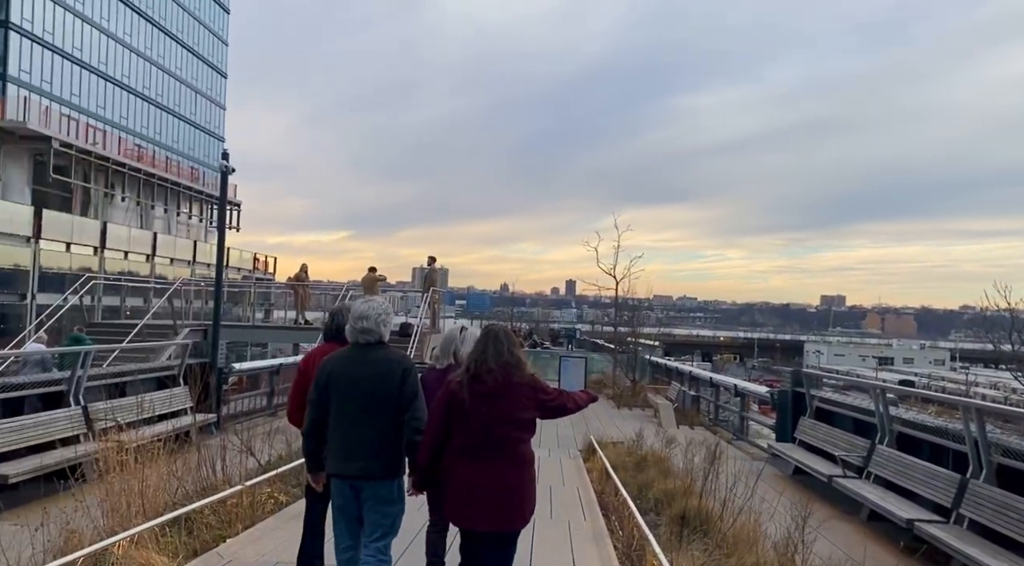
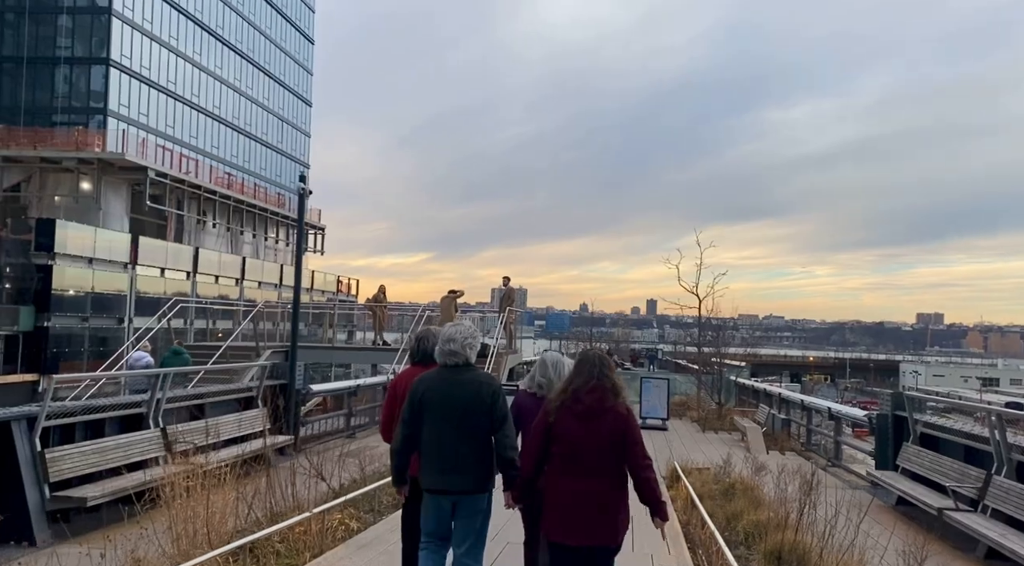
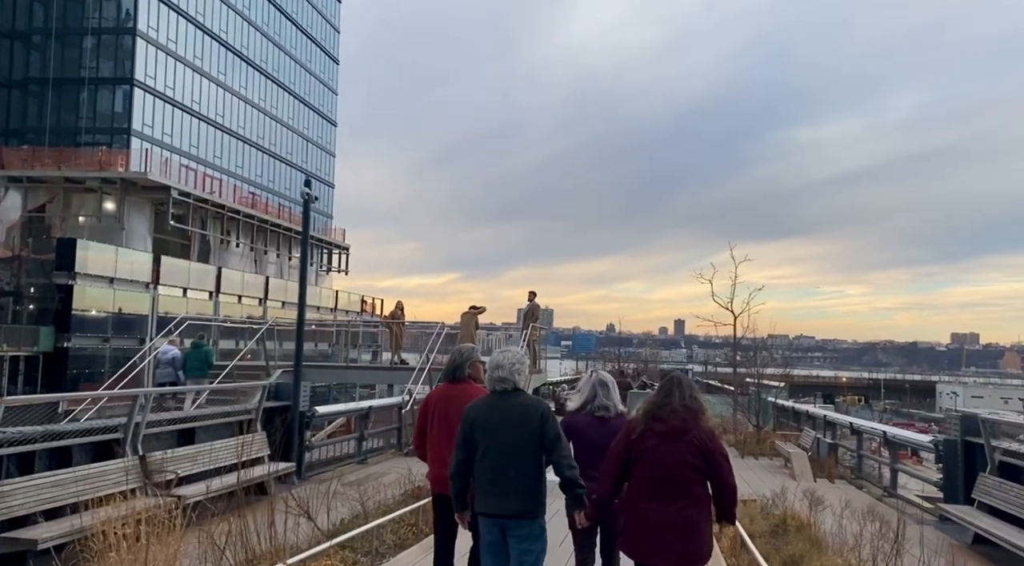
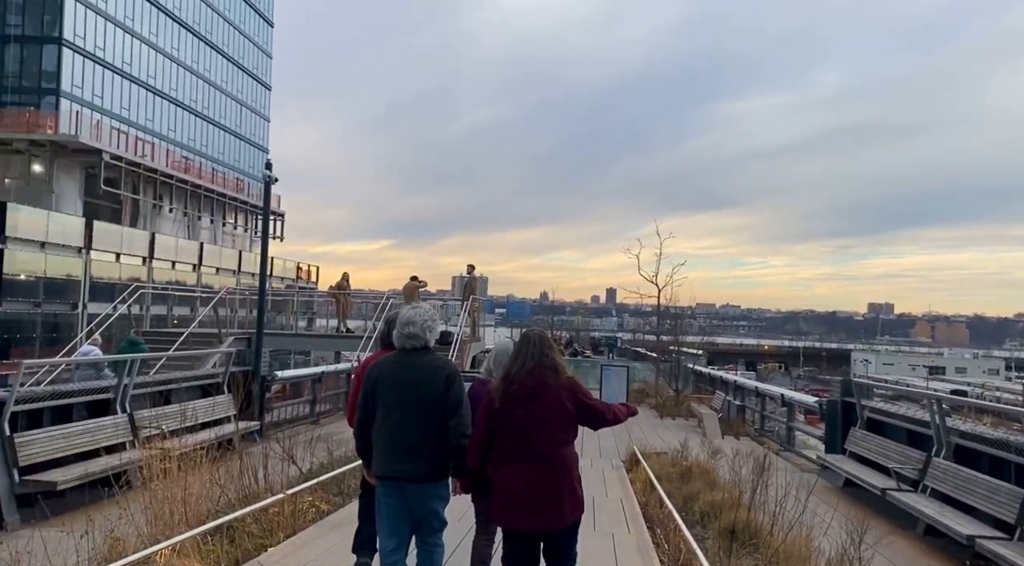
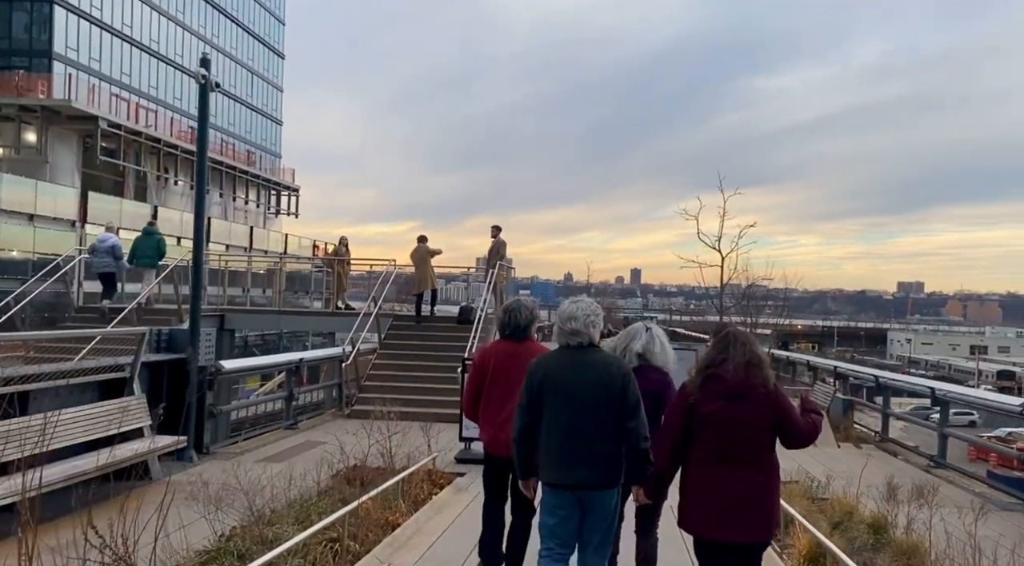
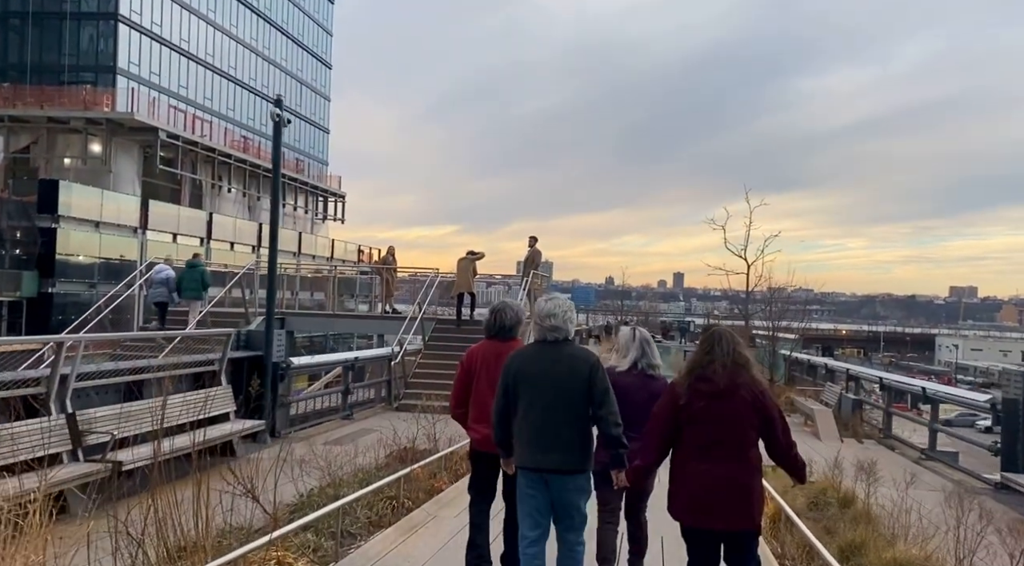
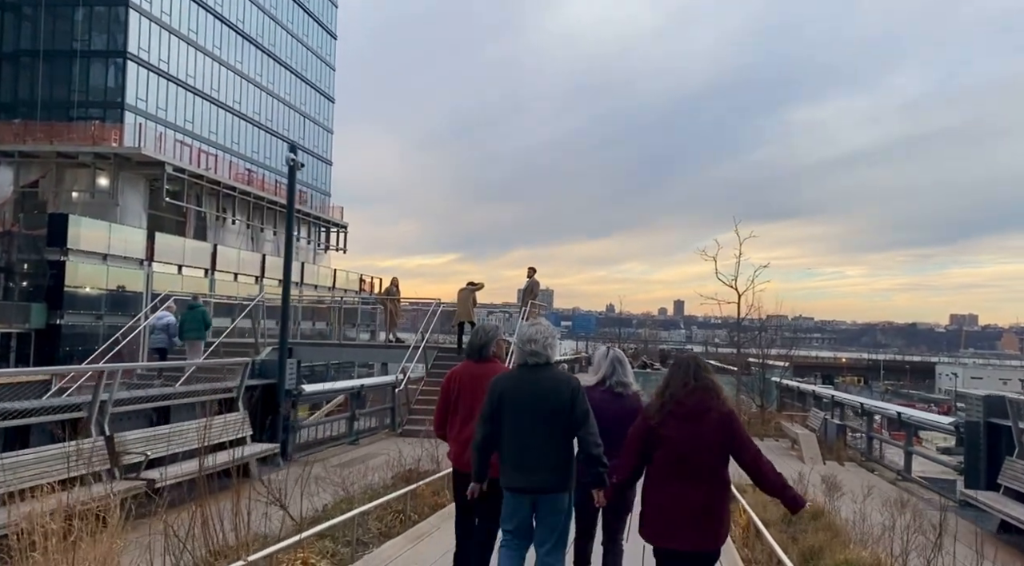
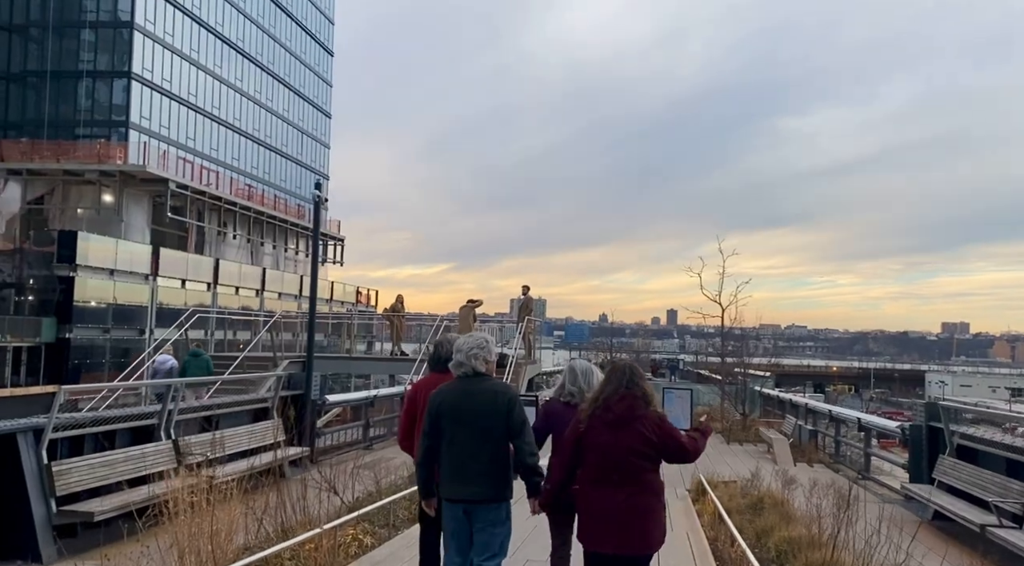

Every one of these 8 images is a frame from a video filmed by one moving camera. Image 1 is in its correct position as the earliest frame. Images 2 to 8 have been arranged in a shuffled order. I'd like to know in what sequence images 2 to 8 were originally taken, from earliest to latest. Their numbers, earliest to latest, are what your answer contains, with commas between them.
4, 2, 8, 3, 7, 6, 5
